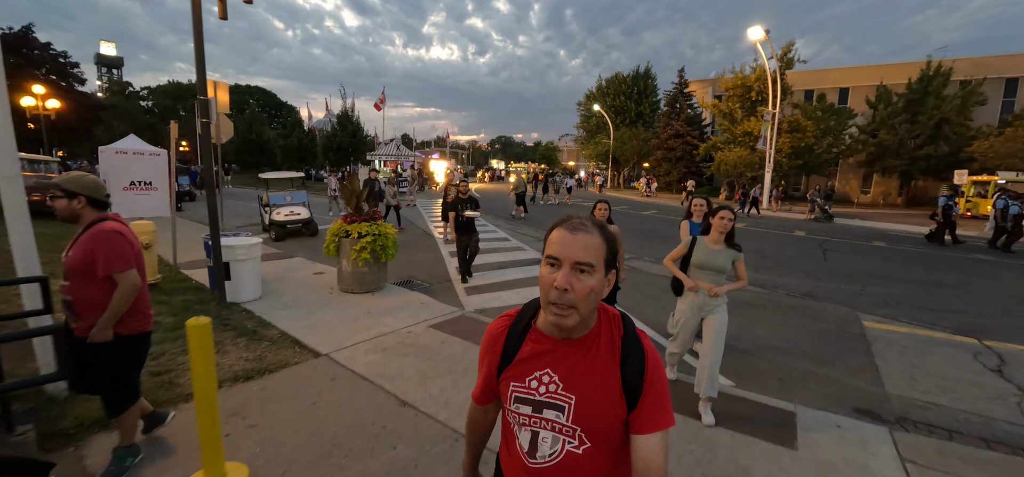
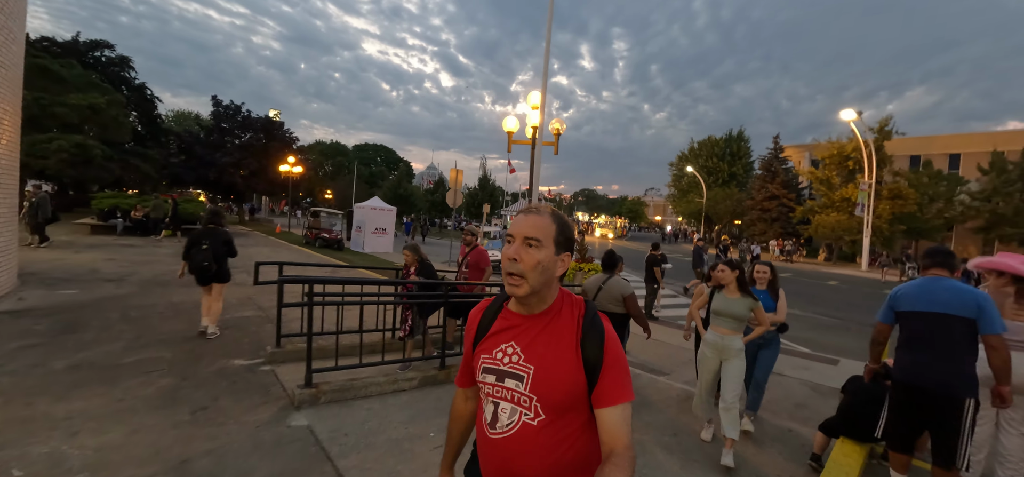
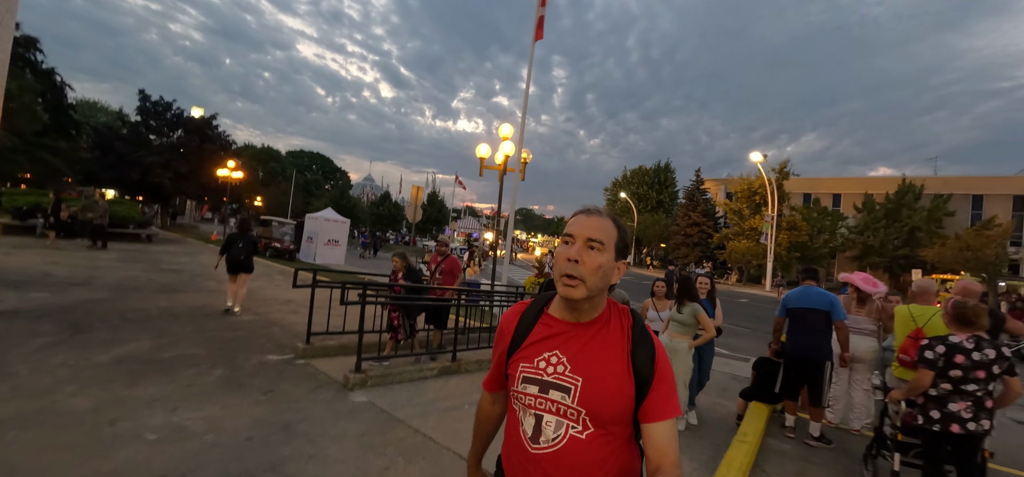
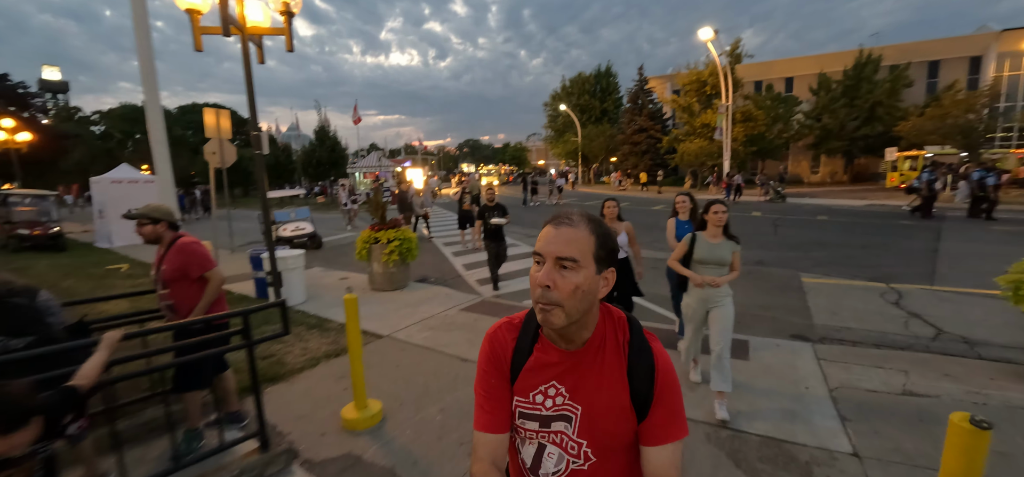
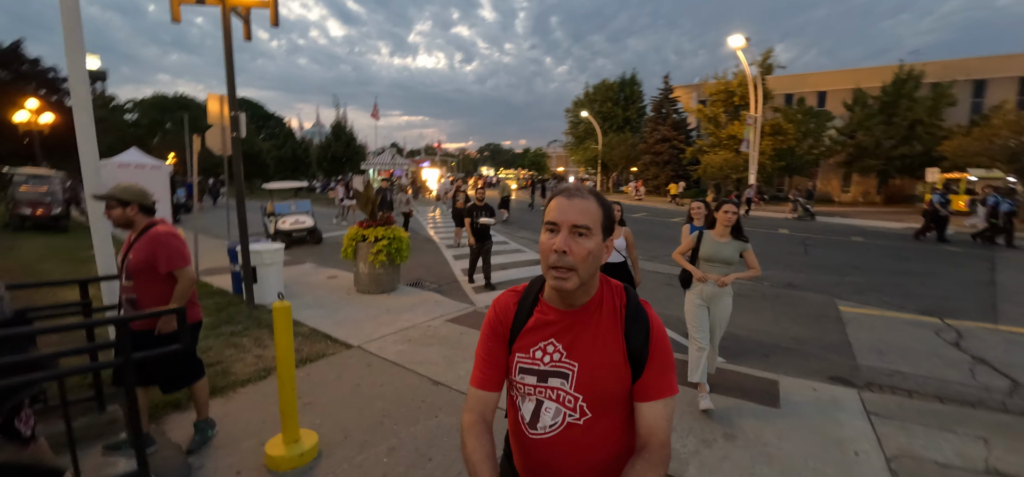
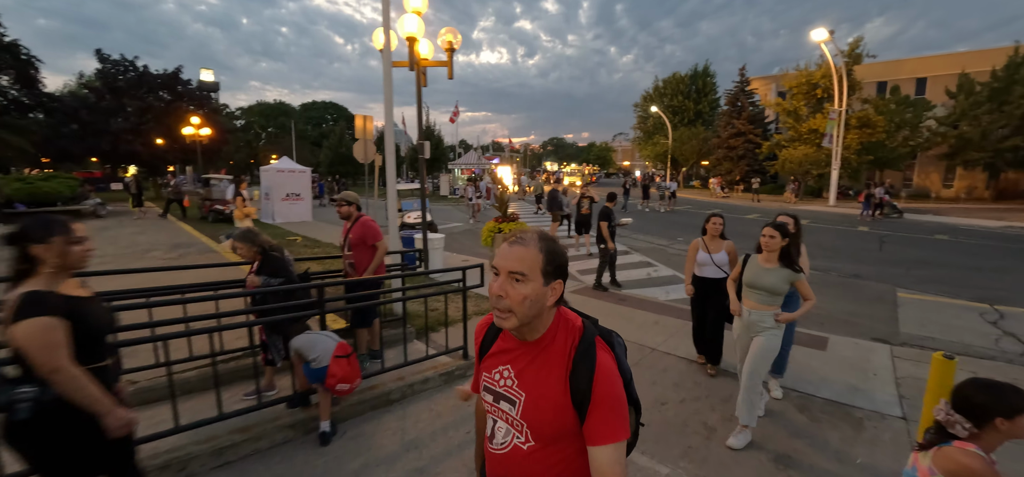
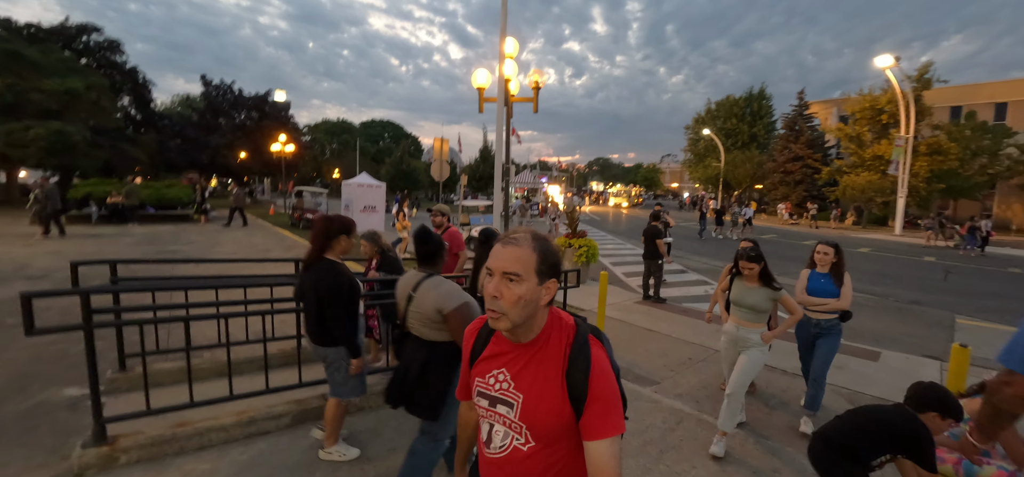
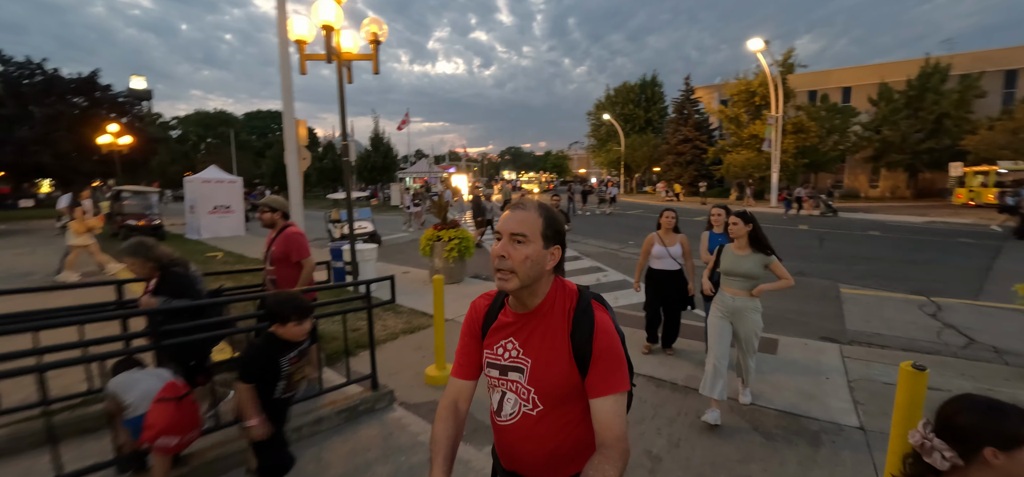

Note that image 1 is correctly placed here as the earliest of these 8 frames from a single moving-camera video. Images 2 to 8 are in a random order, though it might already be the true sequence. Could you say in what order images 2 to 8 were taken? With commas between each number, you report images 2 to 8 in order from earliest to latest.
5, 4, 8, 6, 7, 2, 3
